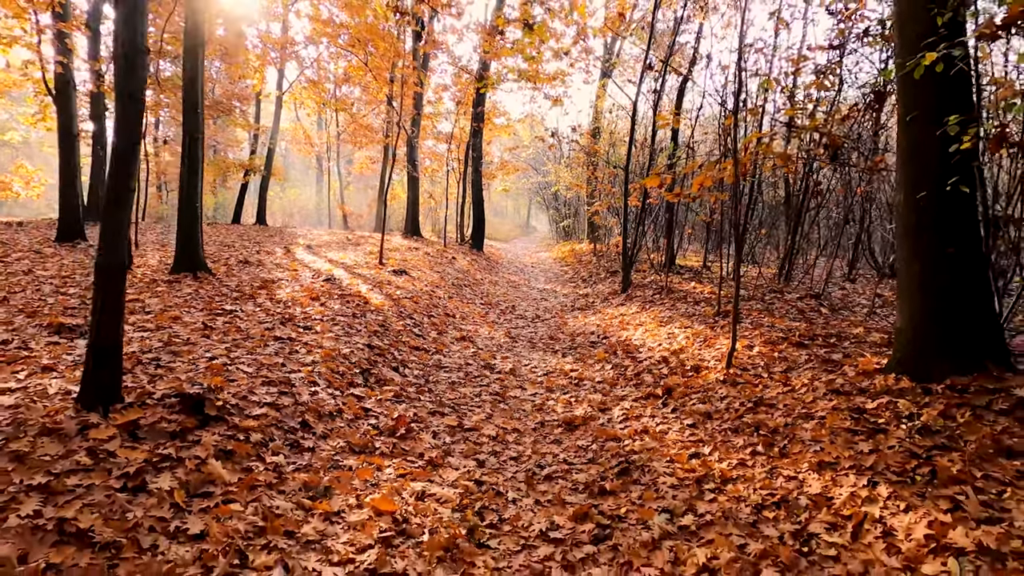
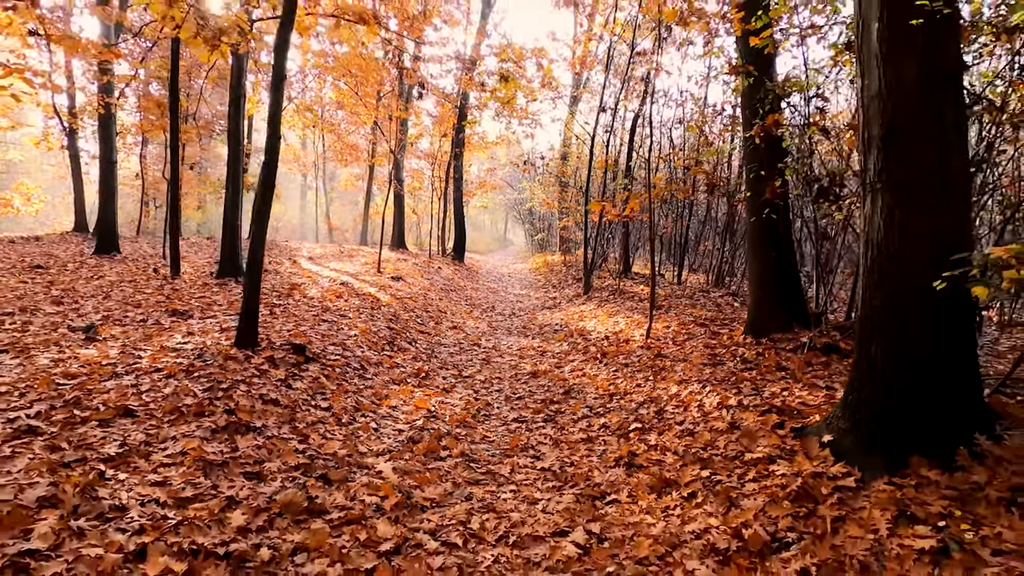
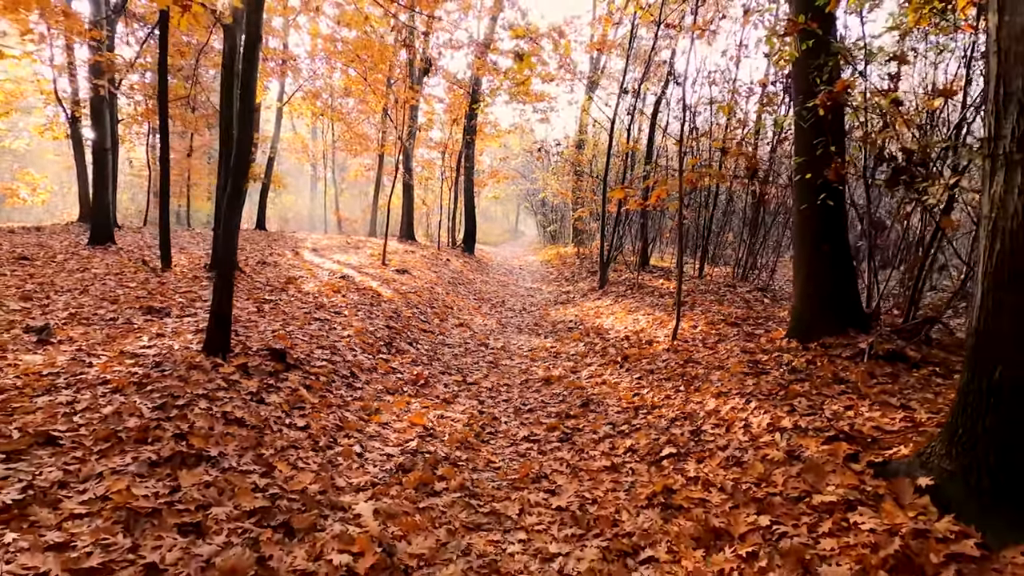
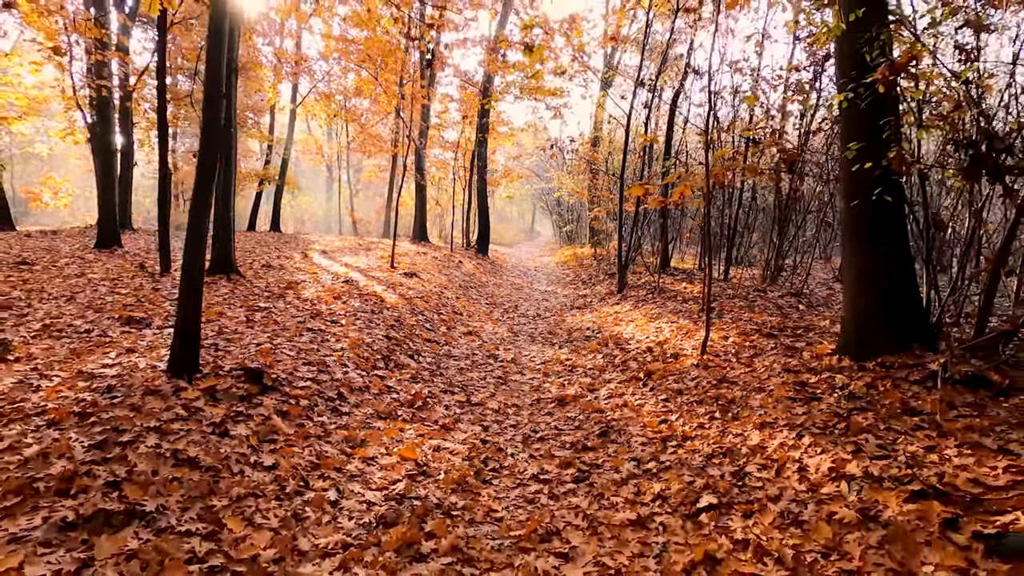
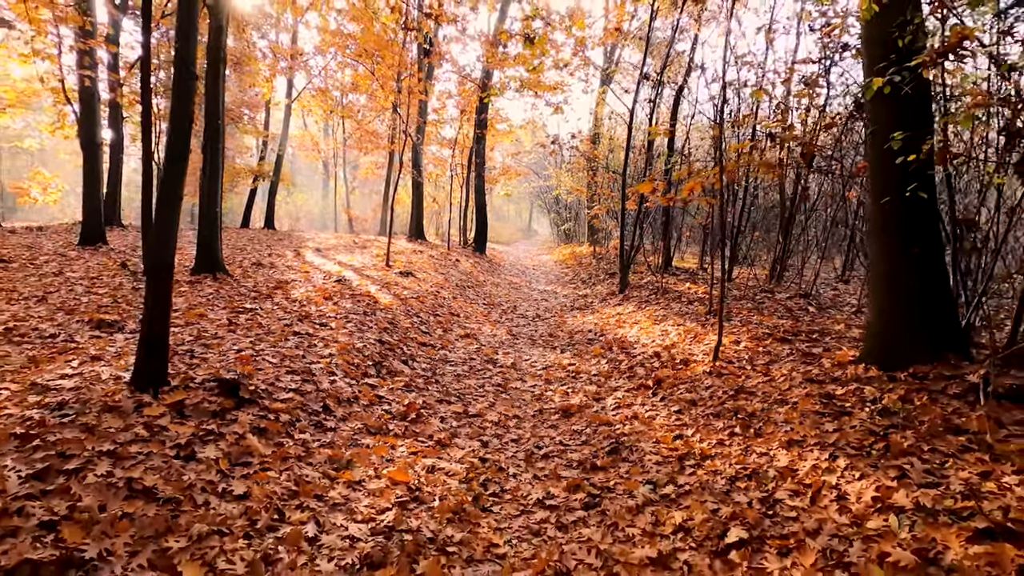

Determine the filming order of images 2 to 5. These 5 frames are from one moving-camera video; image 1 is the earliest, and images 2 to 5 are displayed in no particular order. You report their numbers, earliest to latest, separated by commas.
5, 4, 3, 2
